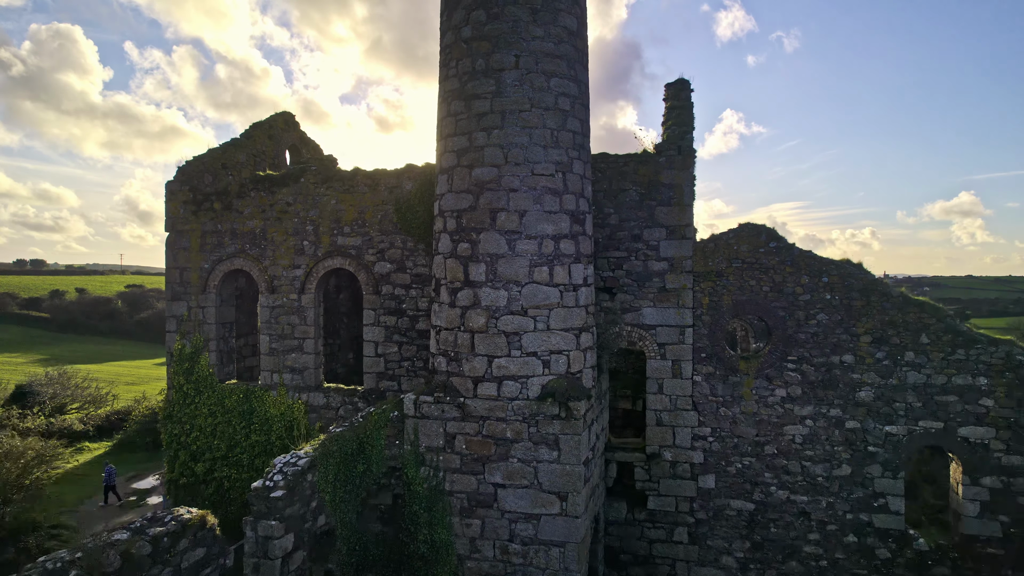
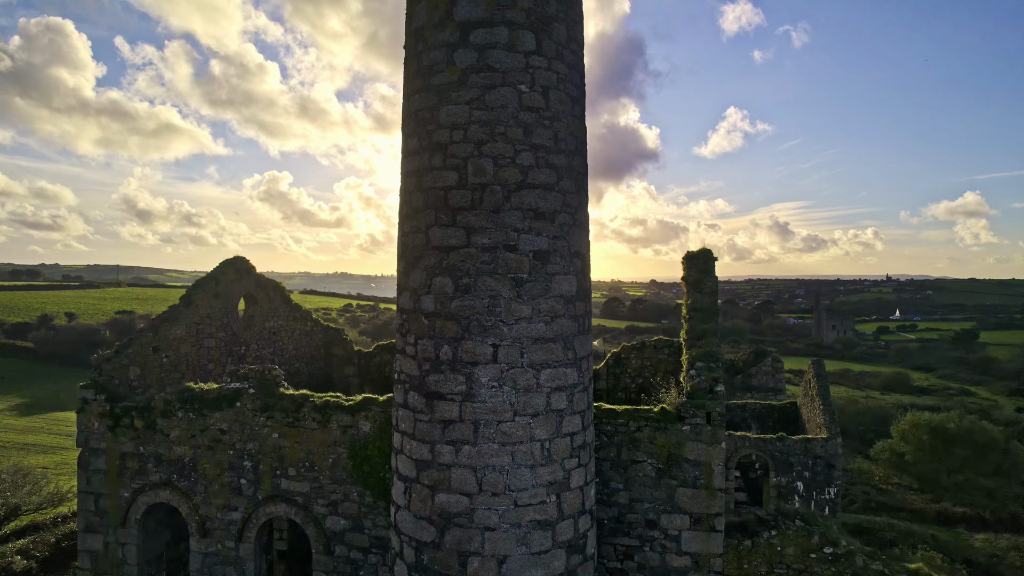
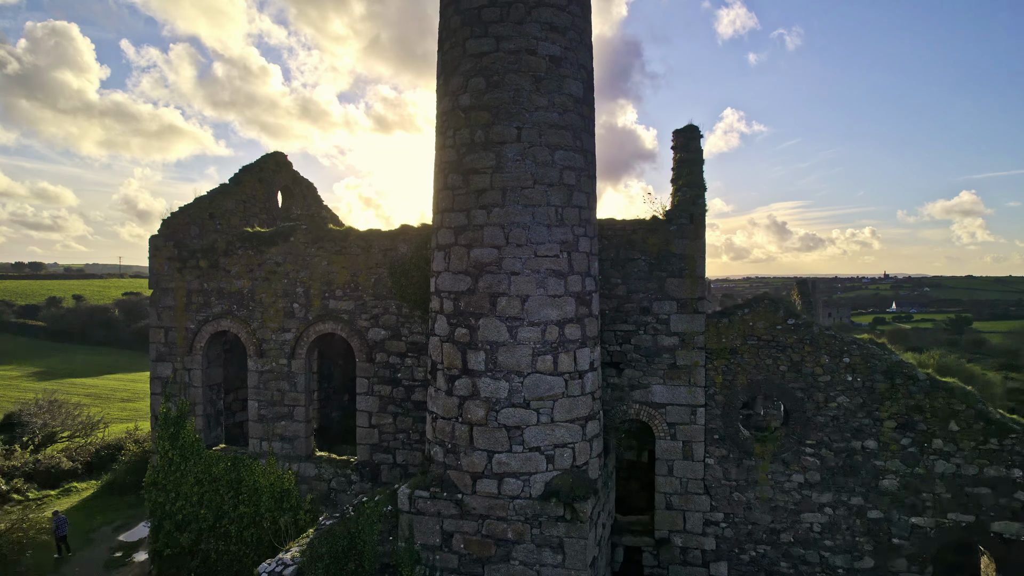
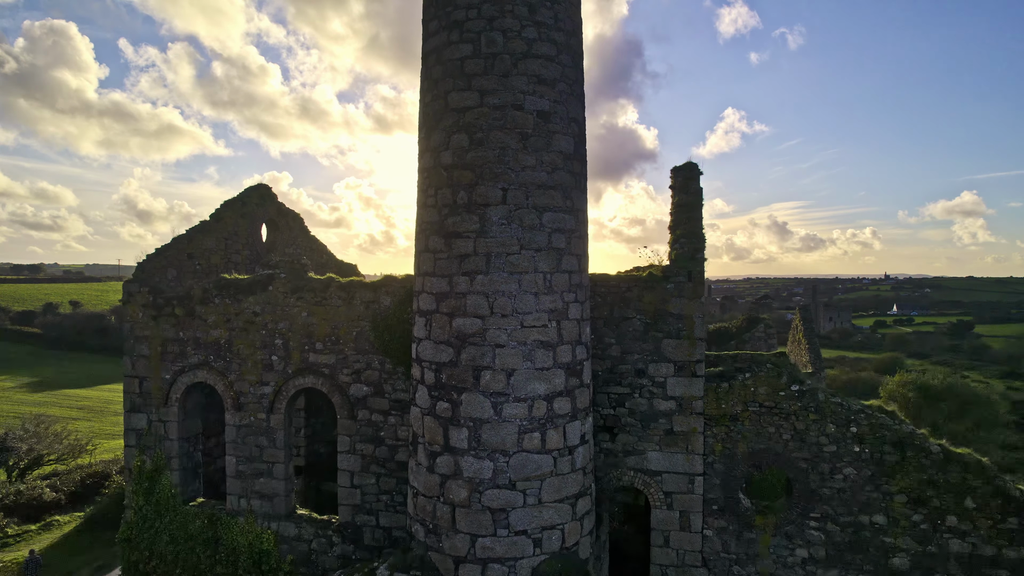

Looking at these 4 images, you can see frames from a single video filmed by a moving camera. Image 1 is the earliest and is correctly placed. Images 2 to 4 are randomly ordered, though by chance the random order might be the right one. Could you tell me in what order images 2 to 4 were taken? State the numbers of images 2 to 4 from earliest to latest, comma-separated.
3, 4, 2
